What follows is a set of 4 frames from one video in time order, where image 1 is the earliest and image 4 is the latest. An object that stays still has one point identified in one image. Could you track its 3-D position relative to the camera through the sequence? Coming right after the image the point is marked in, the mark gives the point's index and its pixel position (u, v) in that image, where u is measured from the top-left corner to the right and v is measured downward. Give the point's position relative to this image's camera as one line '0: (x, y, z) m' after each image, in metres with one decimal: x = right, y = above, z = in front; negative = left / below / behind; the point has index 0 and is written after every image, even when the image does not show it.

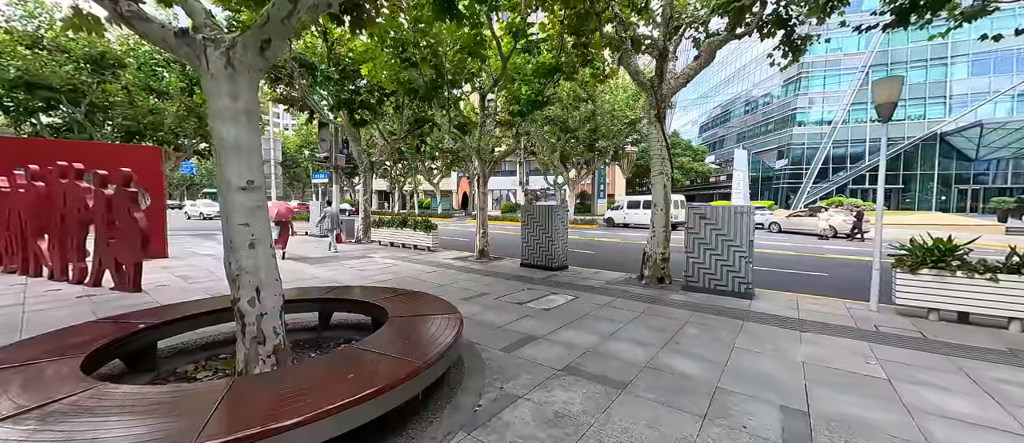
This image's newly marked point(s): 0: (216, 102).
0: (-2.1, +0.9, +2.6) m
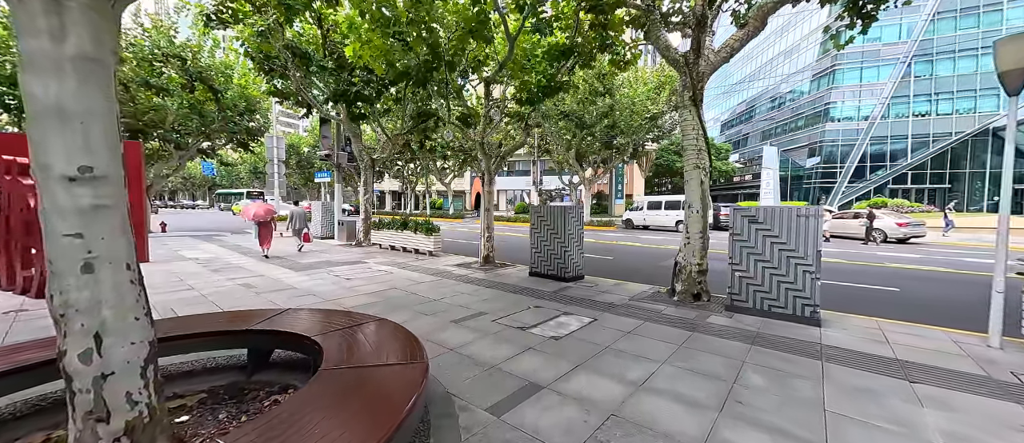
0: (-2.2, +0.8, +1.6) m
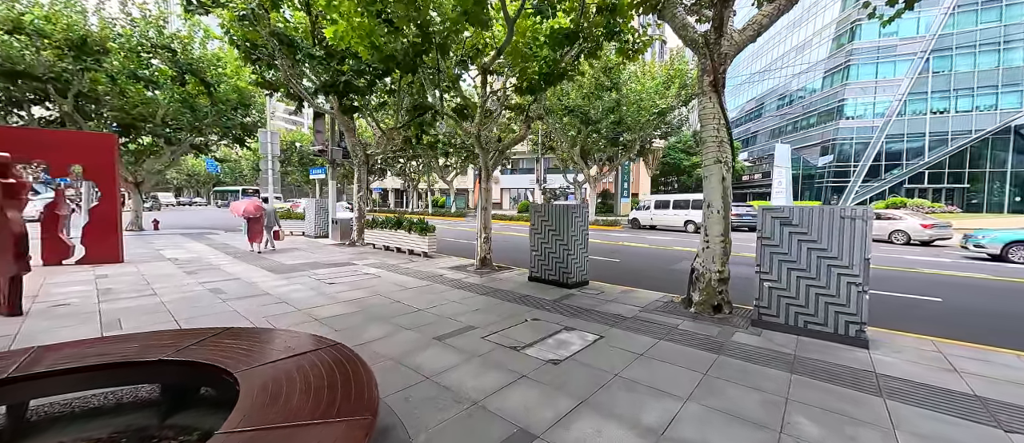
0: (-2.3, +0.8, +1.0) m
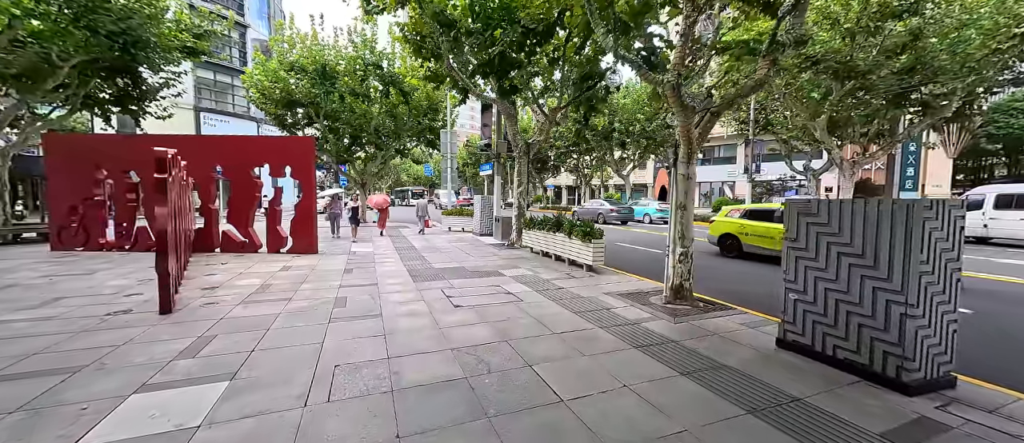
0: (-2.4, +0.8, -0.5) m
